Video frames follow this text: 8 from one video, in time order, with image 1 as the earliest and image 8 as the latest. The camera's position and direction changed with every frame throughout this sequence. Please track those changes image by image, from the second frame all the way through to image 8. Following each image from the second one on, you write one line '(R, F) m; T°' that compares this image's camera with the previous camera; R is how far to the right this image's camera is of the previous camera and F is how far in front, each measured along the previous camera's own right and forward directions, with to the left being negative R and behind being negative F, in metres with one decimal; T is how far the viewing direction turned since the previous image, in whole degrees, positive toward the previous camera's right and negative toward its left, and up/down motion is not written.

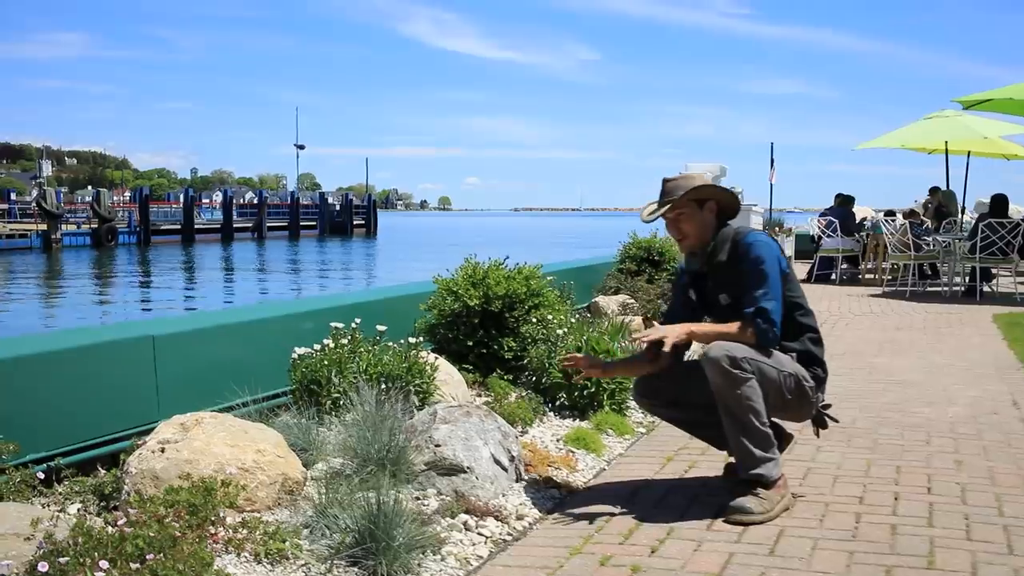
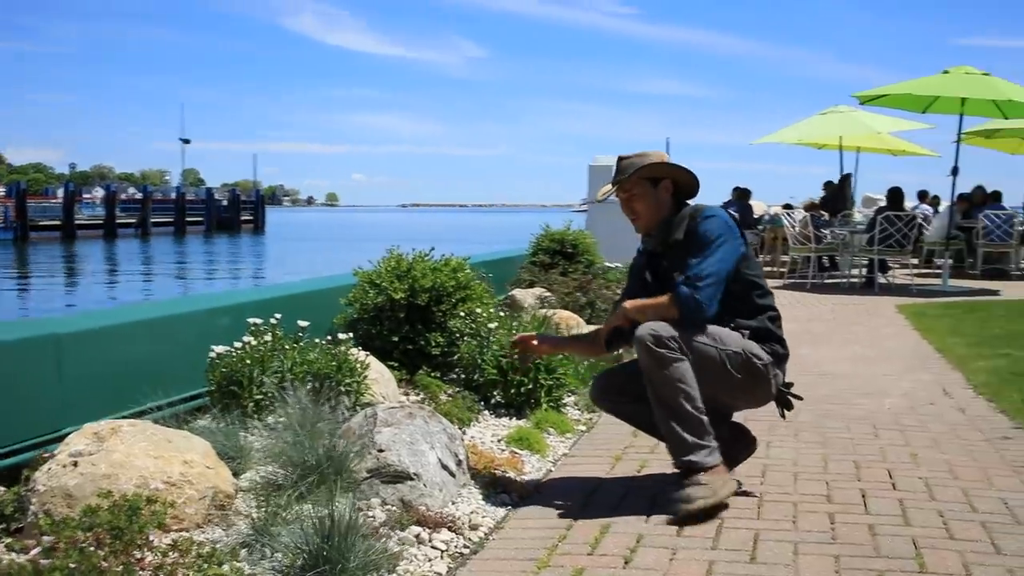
(-0.2, +0.4) m; +6°
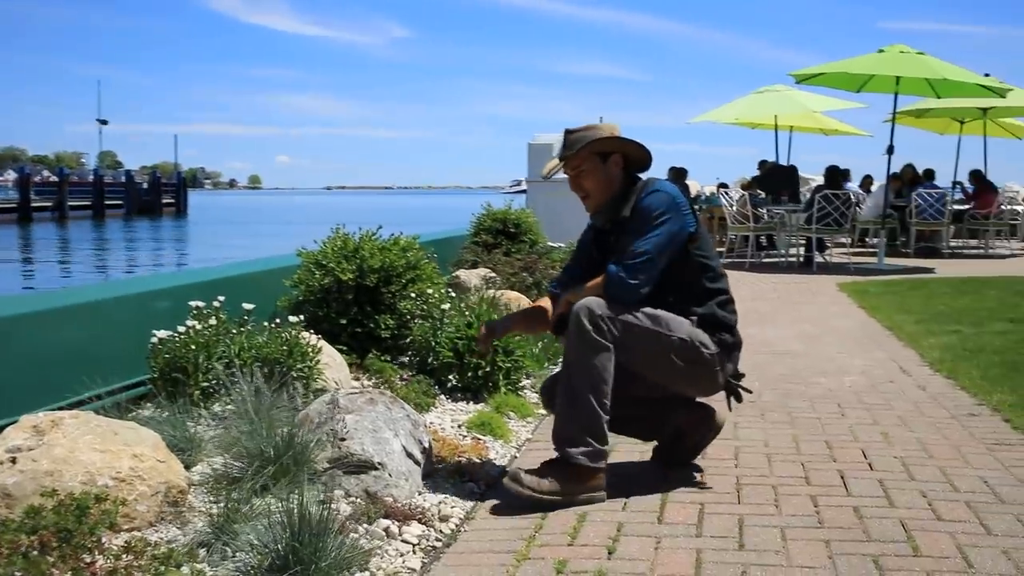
(-0.1, +0.2) m; +4°
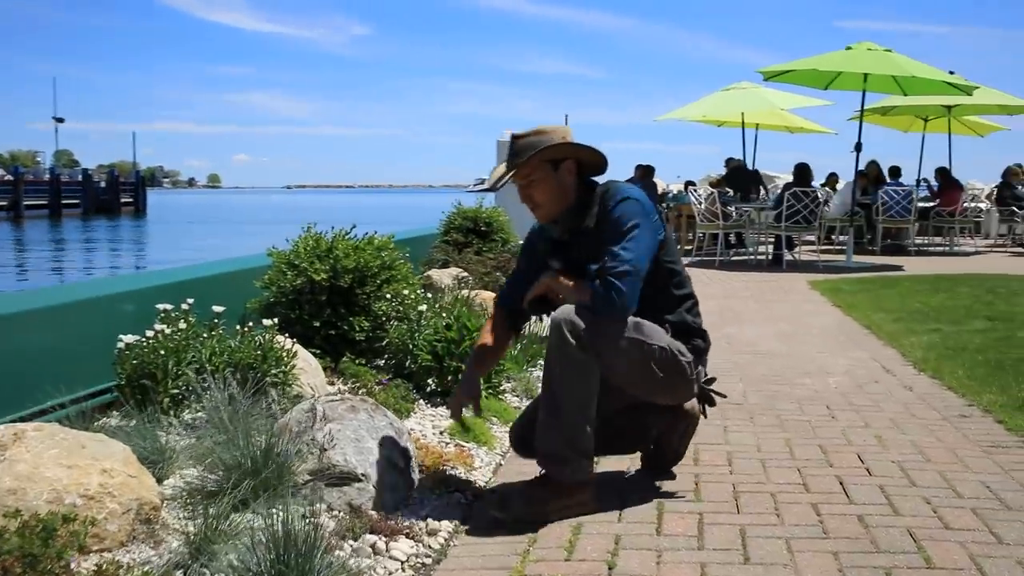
(-0.1, +0.2) m; +2°
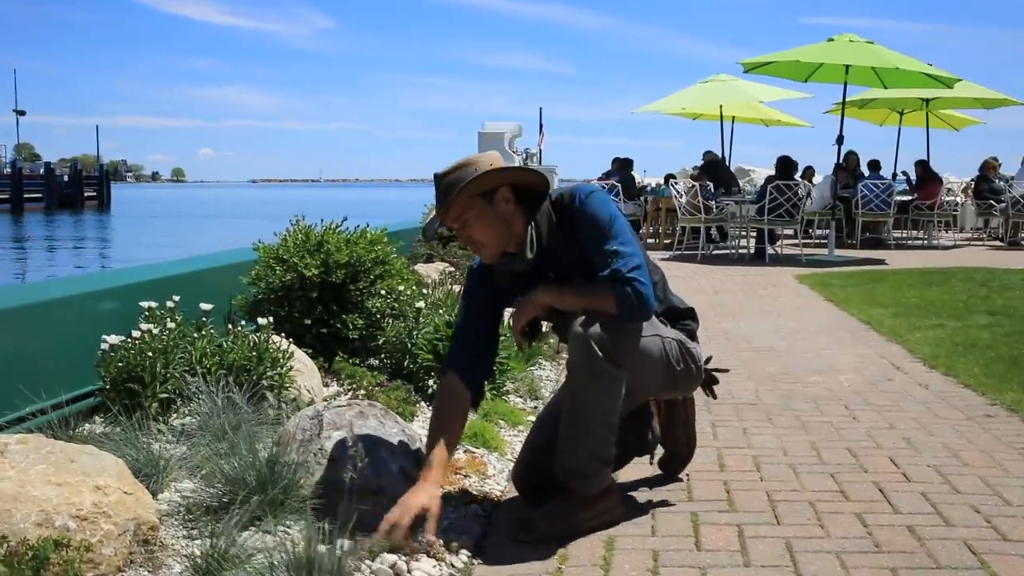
(-0.2, +0.3) m; +2°
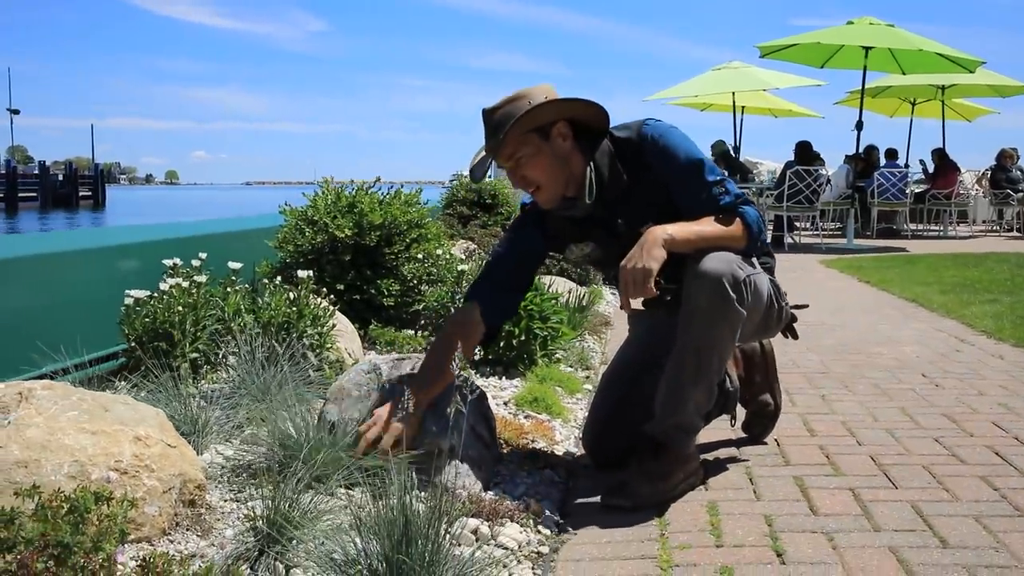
(-0.3, +0.4) m; 0°
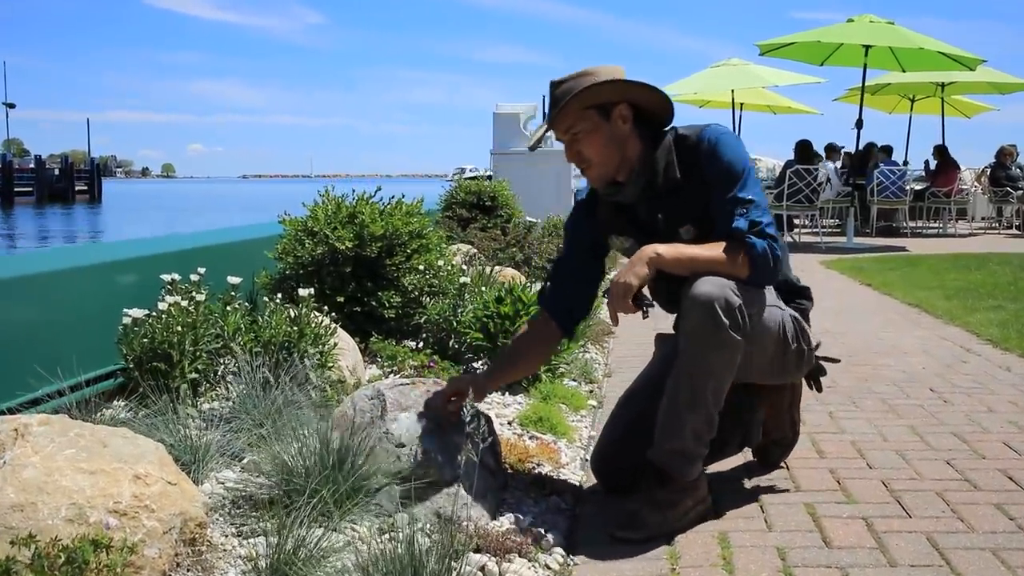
(0.0, +0.1) m; 0°
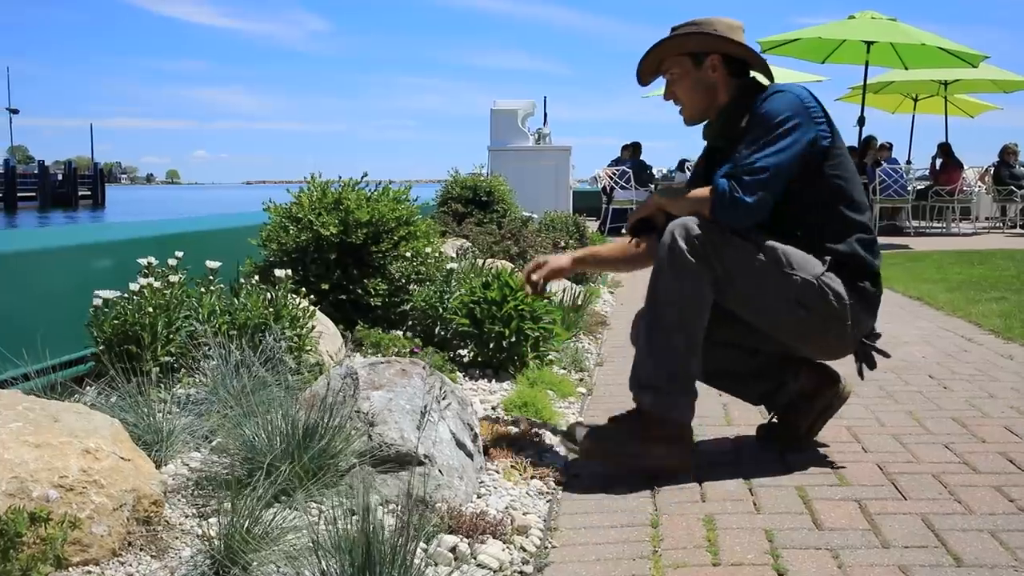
(+0.1, +0.1) m; 0°
